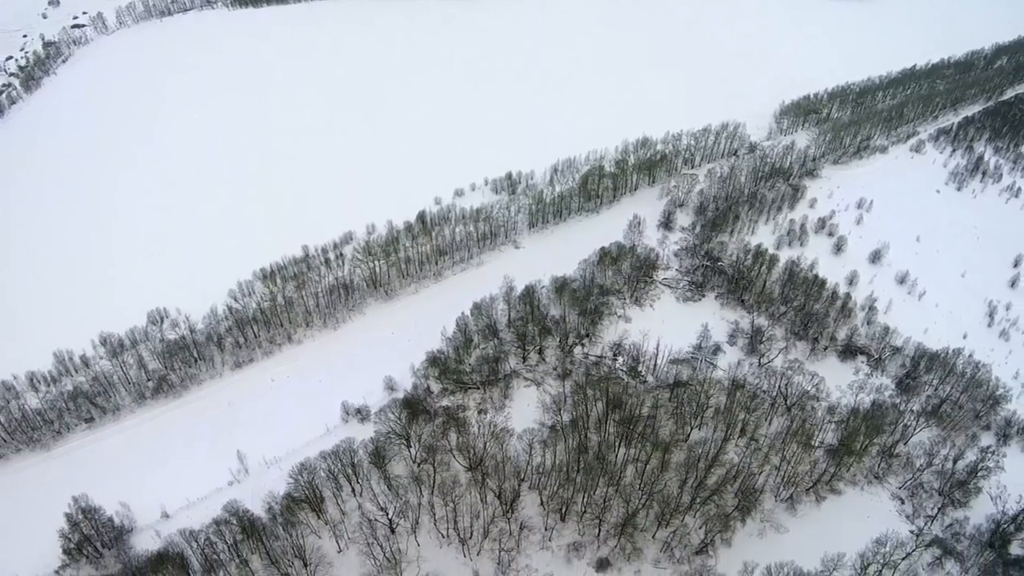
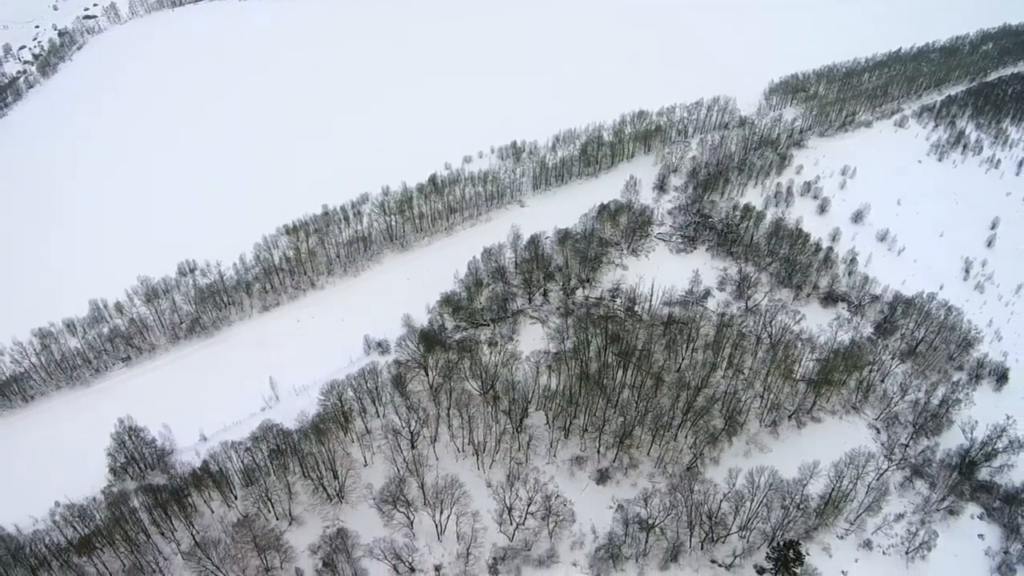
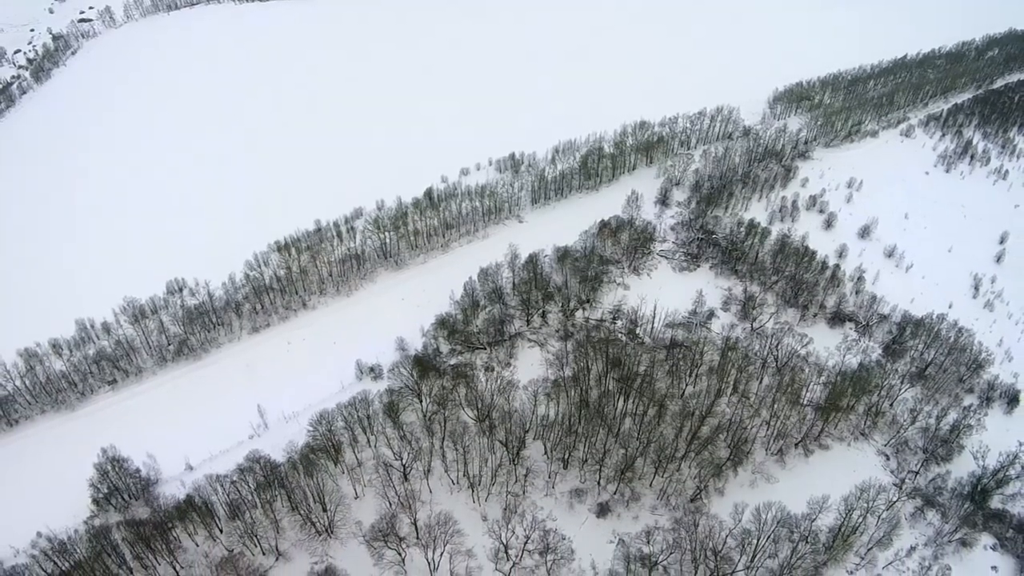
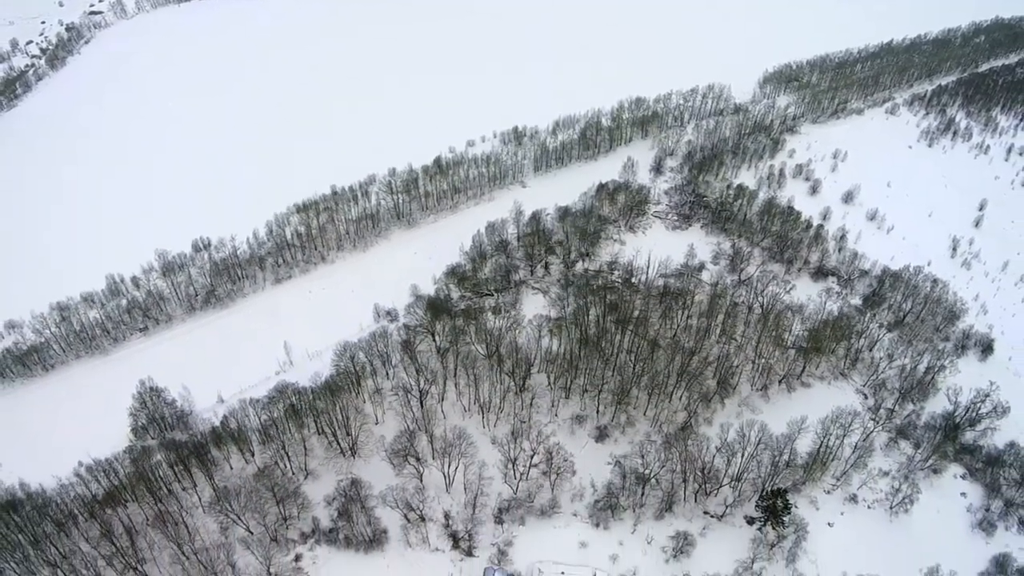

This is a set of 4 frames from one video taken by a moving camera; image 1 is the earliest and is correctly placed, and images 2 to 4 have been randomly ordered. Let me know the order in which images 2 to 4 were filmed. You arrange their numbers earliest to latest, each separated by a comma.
3, 2, 4
